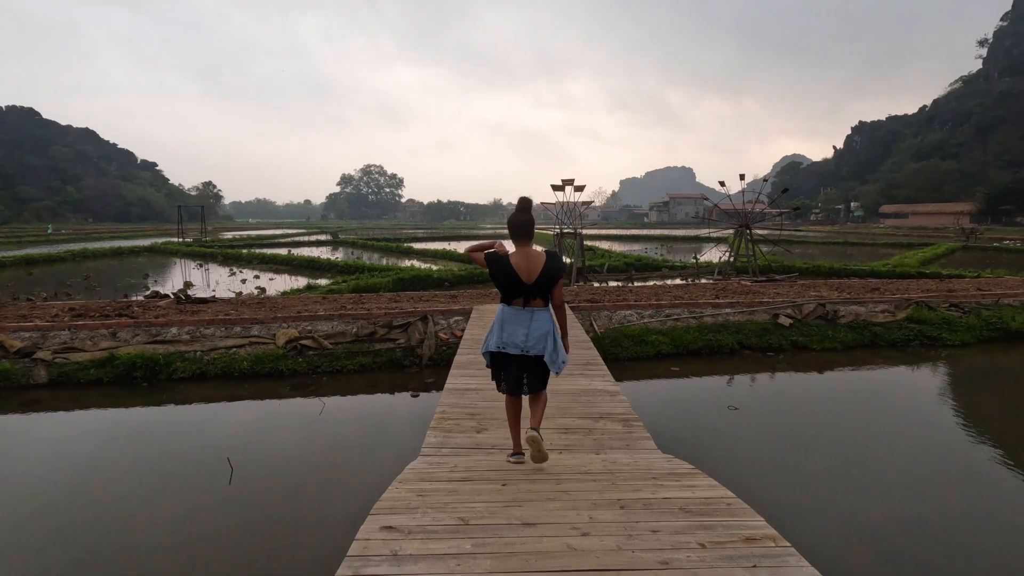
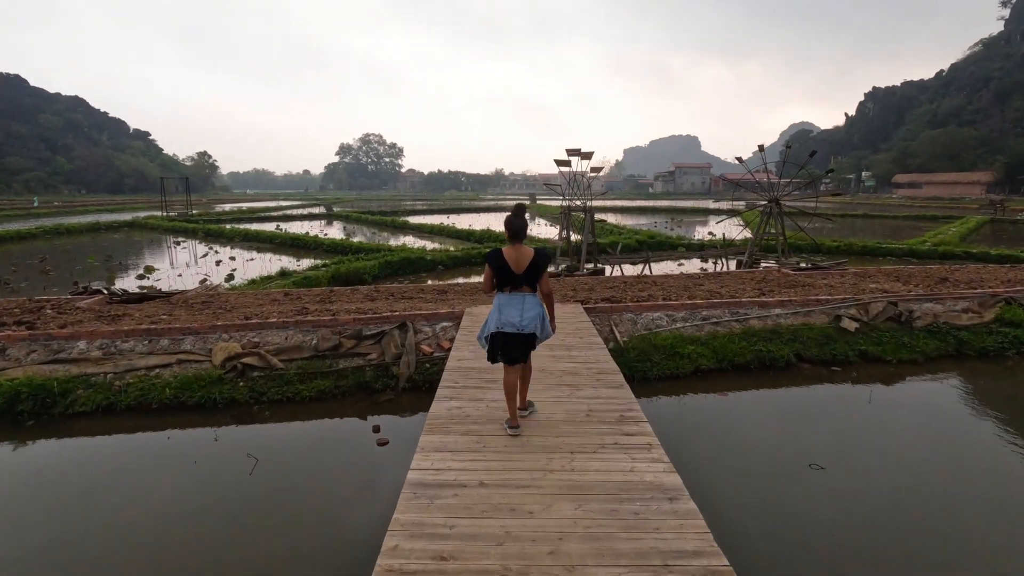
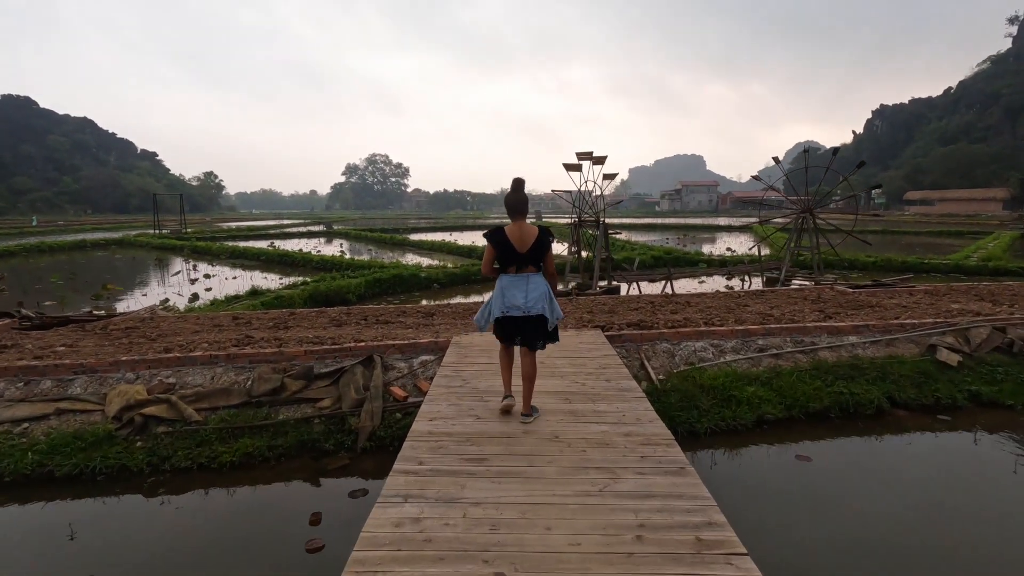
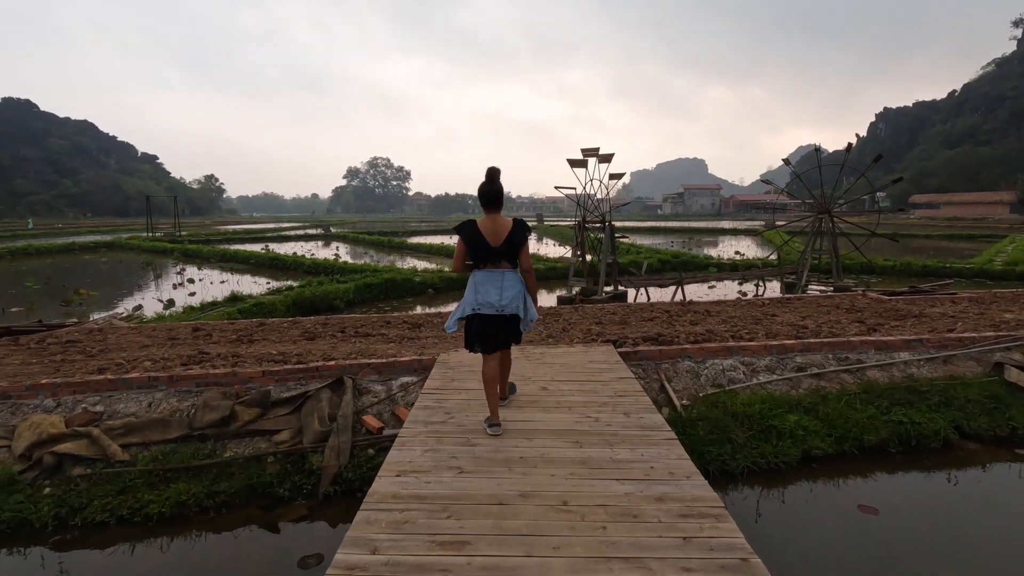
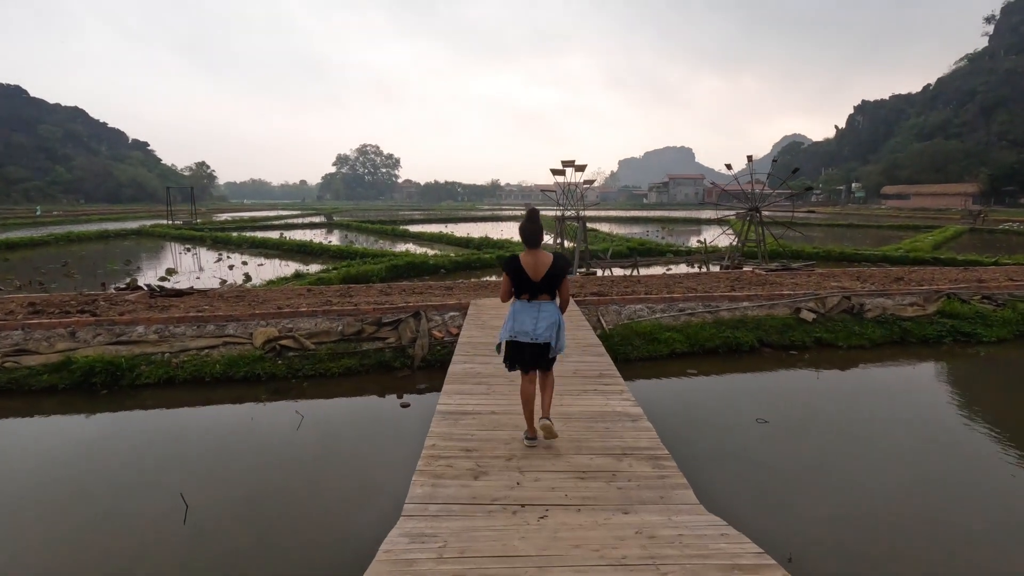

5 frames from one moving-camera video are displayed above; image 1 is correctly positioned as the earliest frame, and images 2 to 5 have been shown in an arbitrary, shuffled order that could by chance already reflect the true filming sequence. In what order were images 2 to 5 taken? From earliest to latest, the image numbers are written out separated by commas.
5, 2, 3, 4
